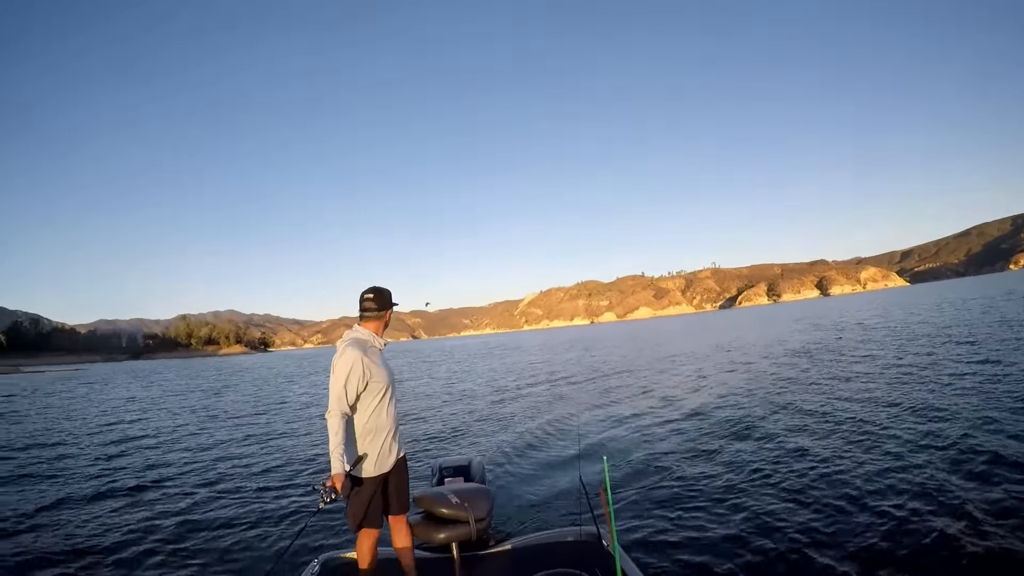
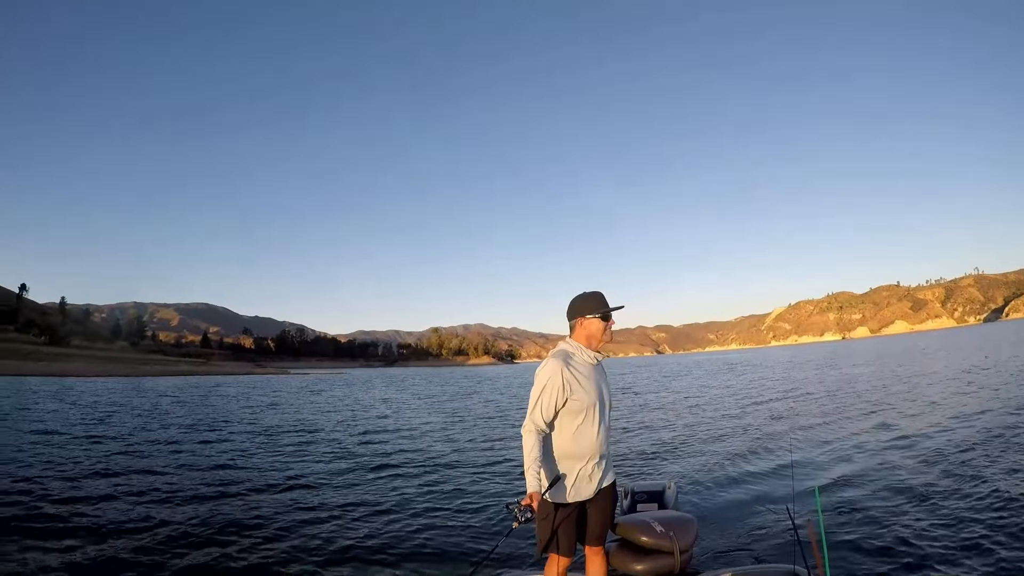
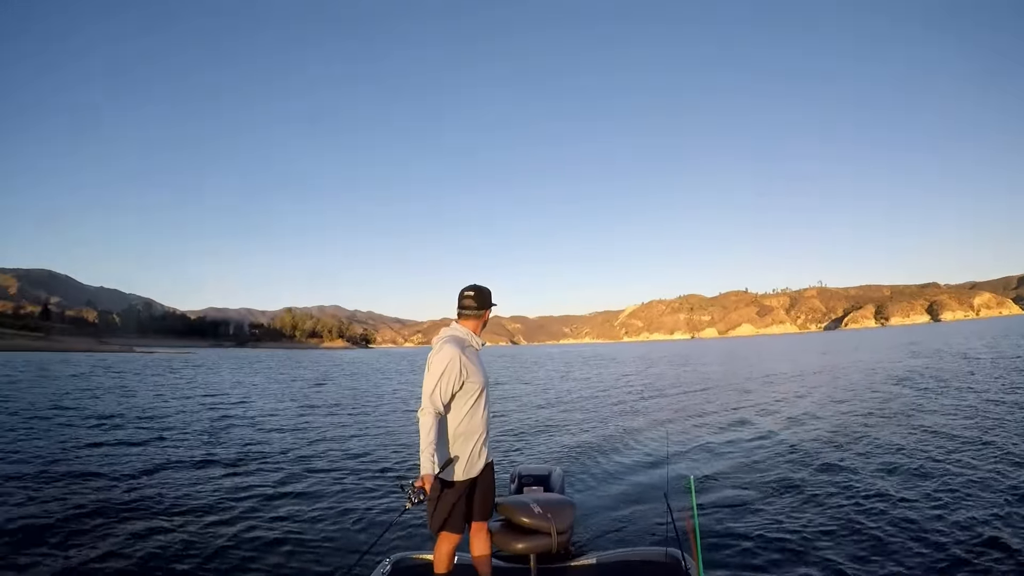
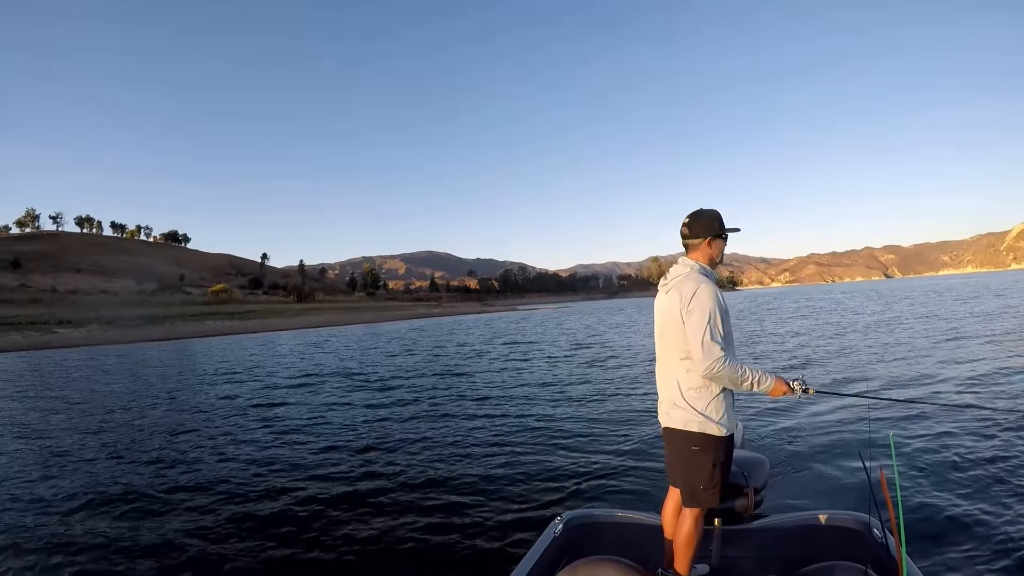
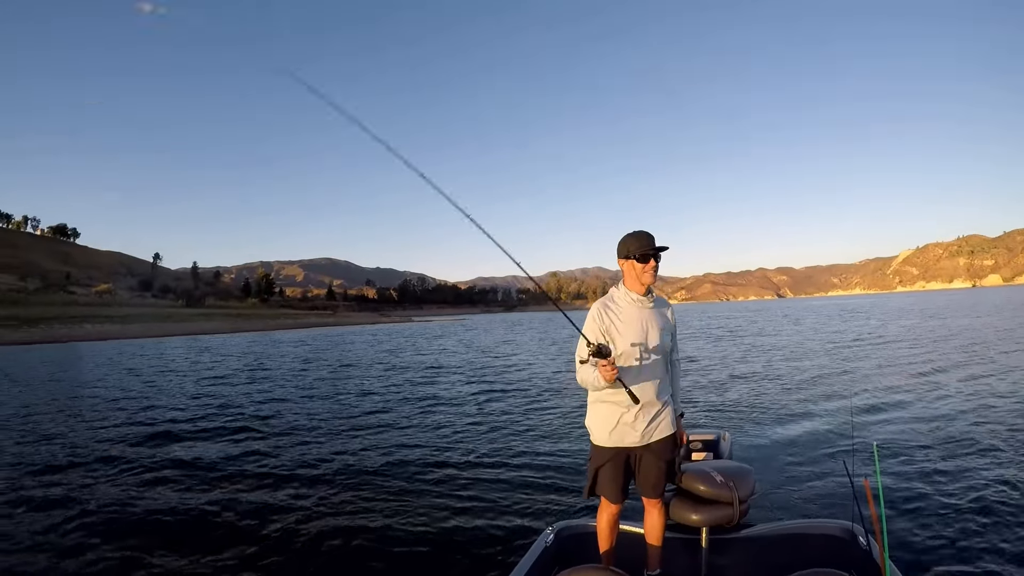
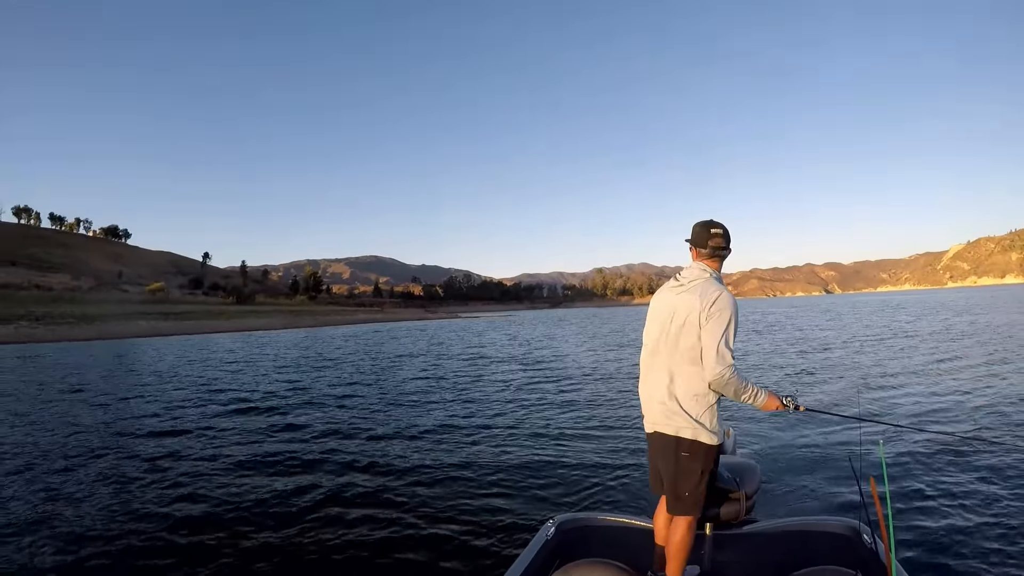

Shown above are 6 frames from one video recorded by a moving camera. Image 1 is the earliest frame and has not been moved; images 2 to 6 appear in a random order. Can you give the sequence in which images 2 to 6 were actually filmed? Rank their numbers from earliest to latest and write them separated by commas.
3, 2, 5, 6, 4
